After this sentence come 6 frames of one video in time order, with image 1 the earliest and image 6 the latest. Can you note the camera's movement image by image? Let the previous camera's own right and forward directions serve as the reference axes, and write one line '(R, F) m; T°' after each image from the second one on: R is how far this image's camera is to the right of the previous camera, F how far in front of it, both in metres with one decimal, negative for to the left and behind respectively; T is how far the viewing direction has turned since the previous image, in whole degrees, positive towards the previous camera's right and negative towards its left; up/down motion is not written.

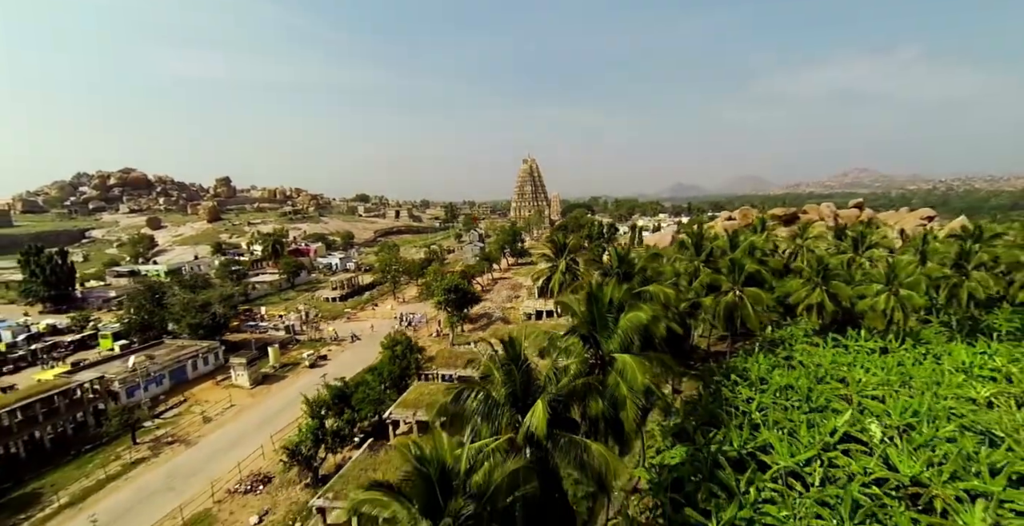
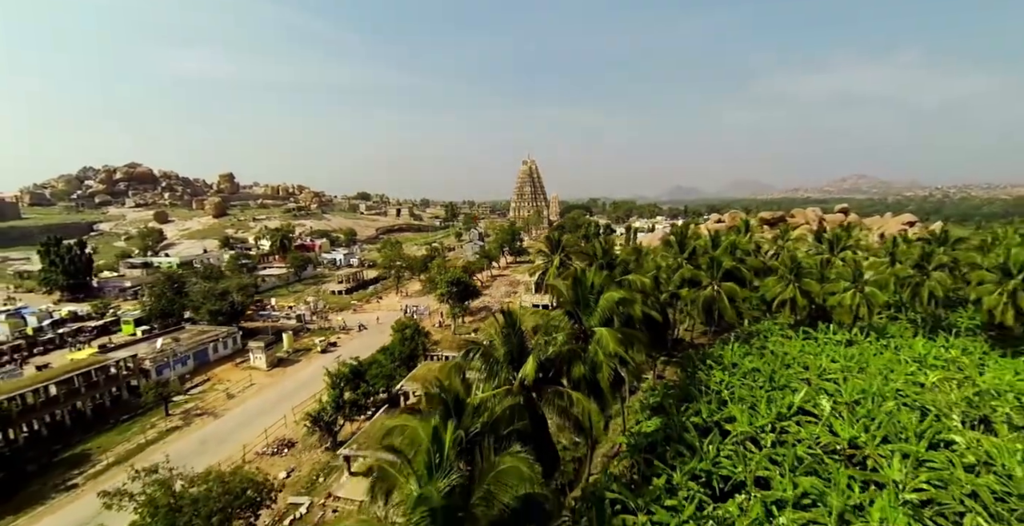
(0.0, -2.5) m; 0°
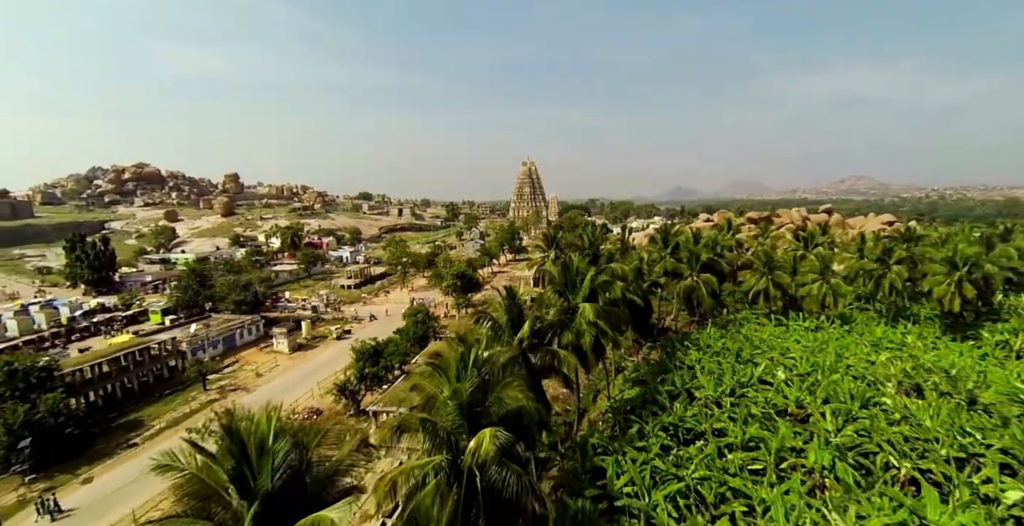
(0.0, -3.2) m; 0°
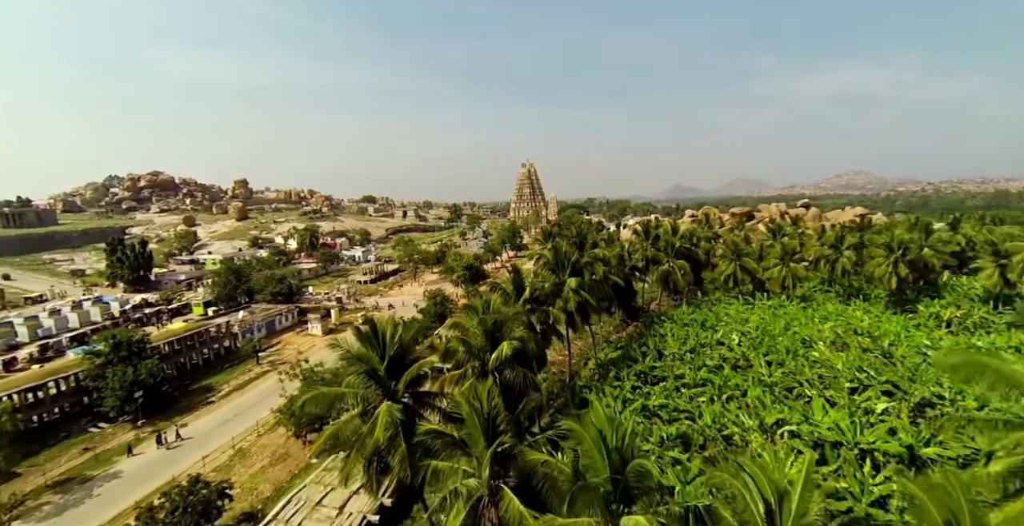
(-0.1, -5.3) m; 0°
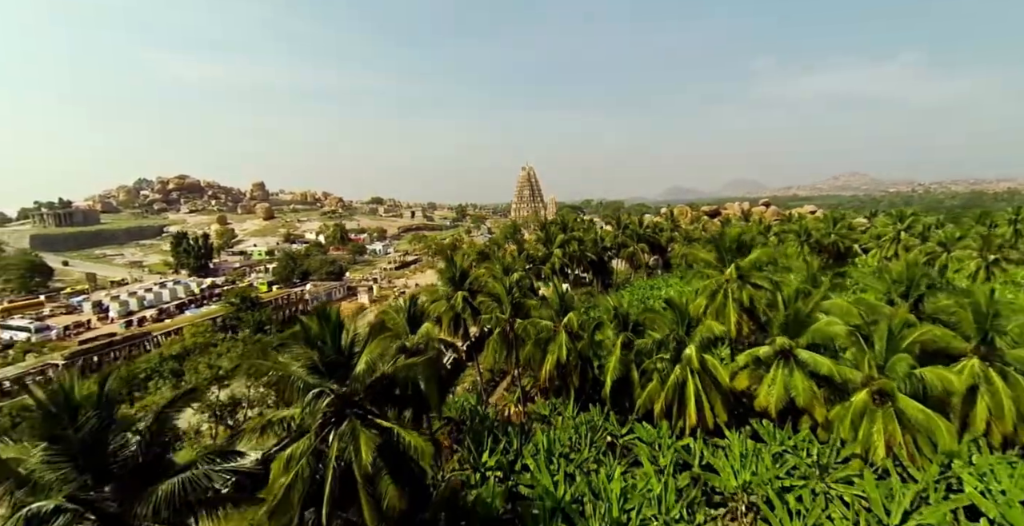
(-0.3, -11.7) m; 0°
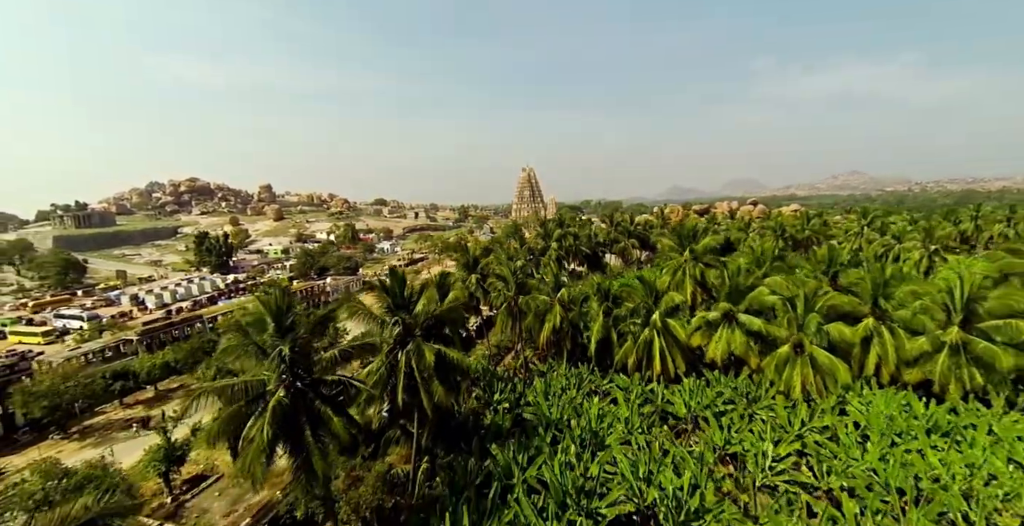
(-0.2, -4.7) m; 0°
